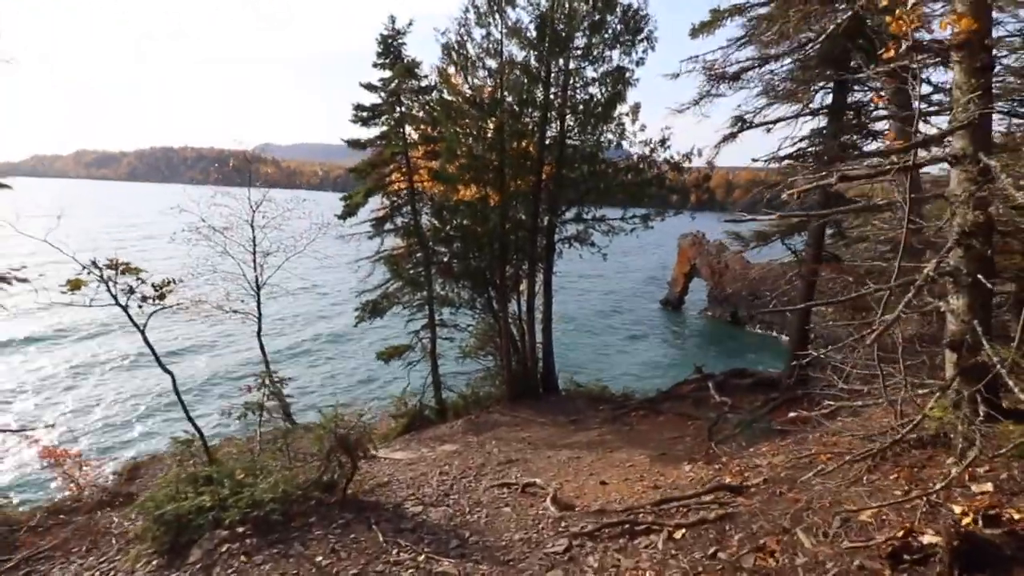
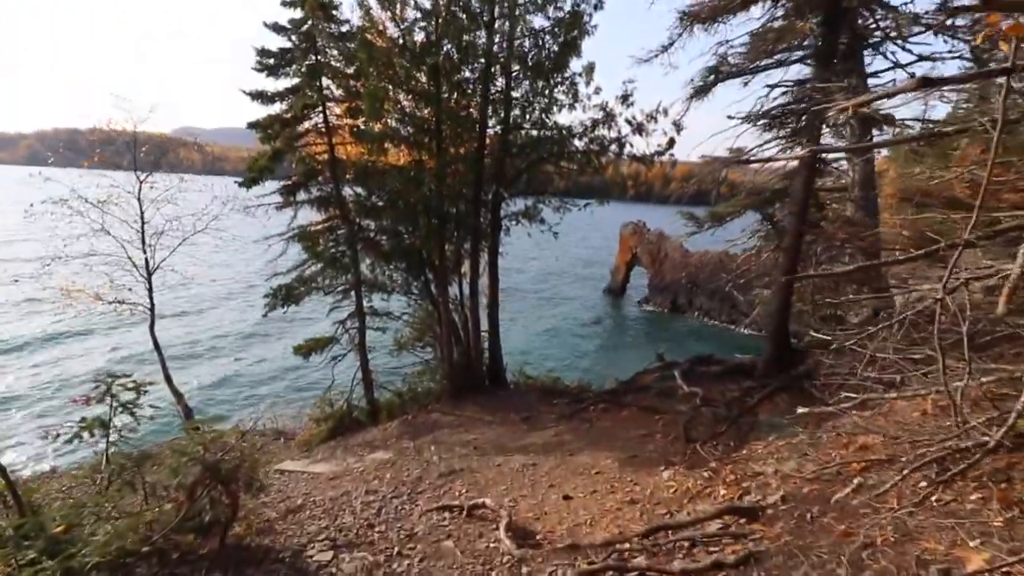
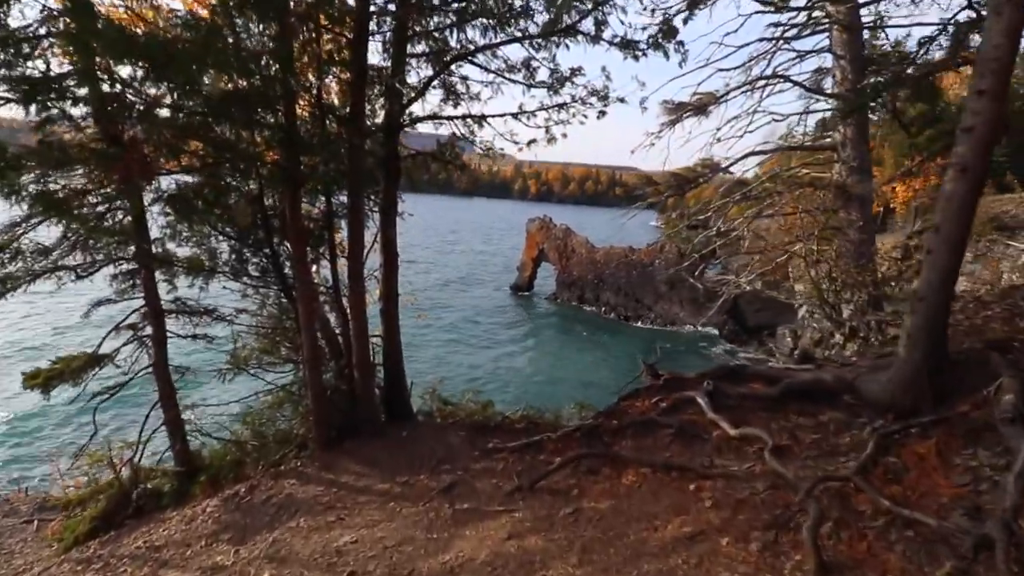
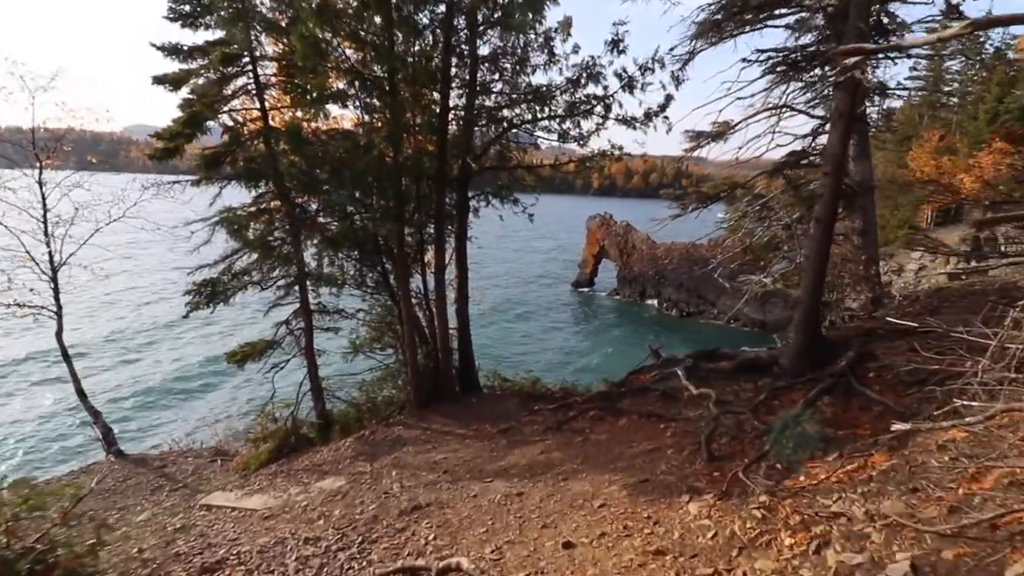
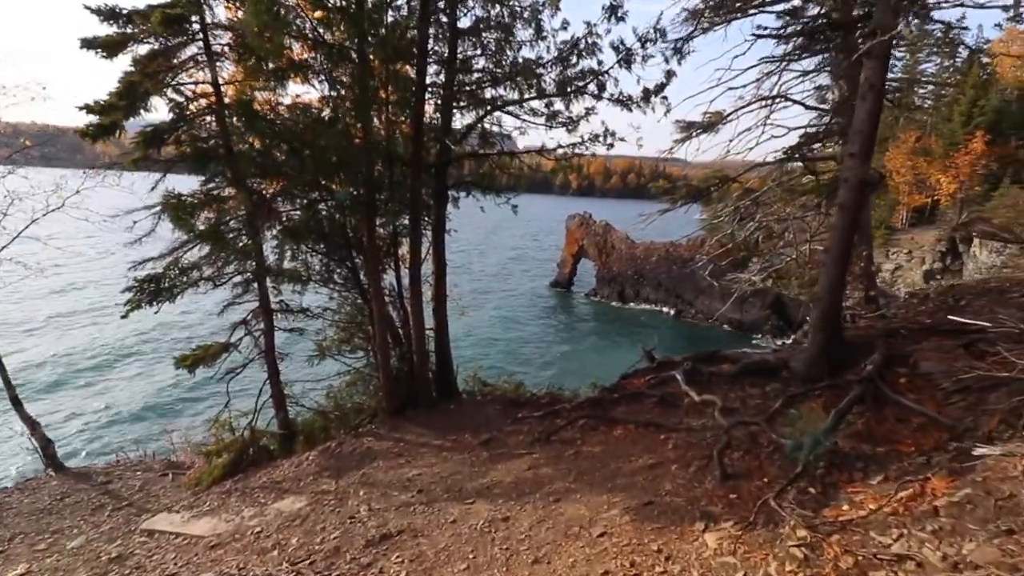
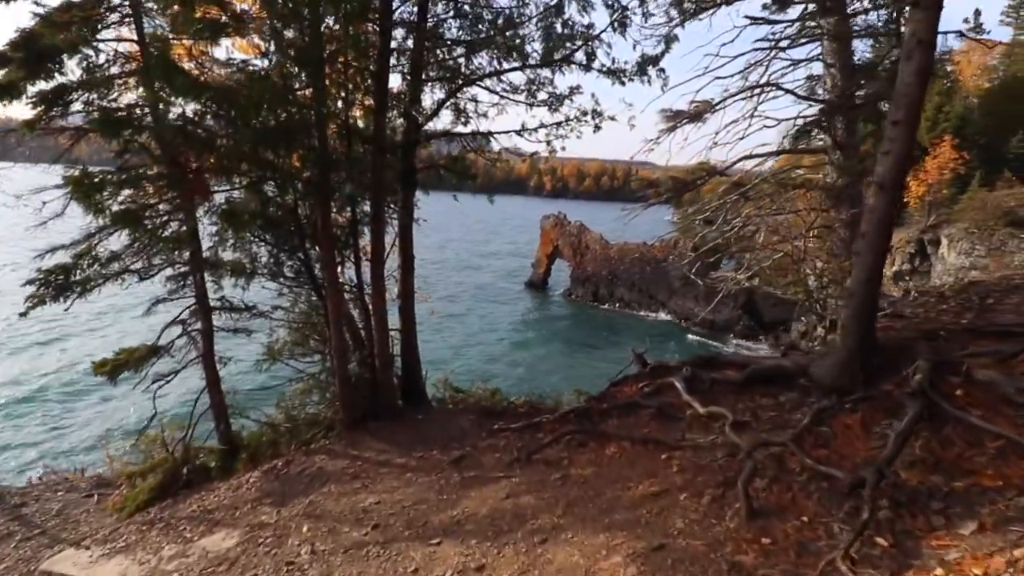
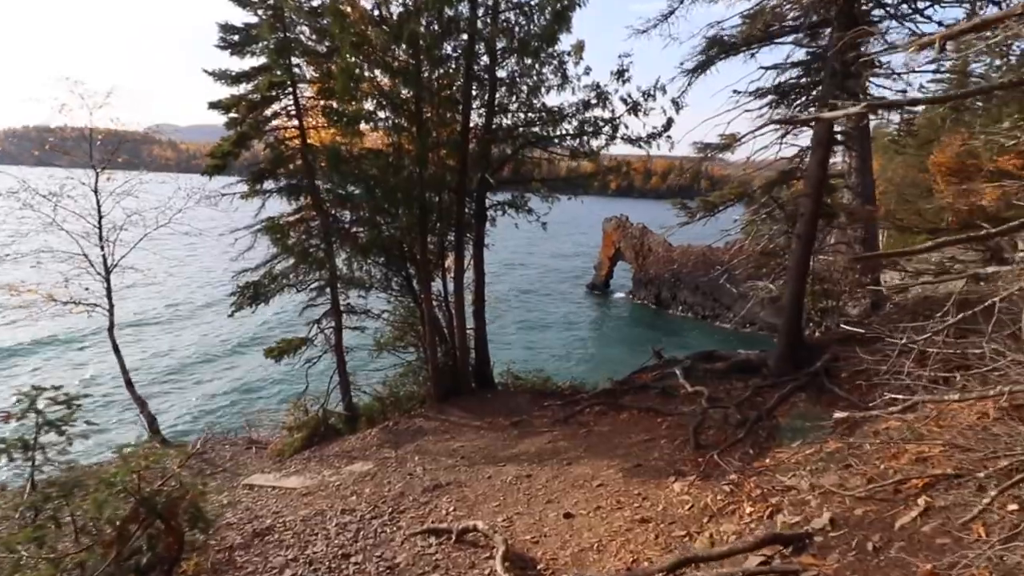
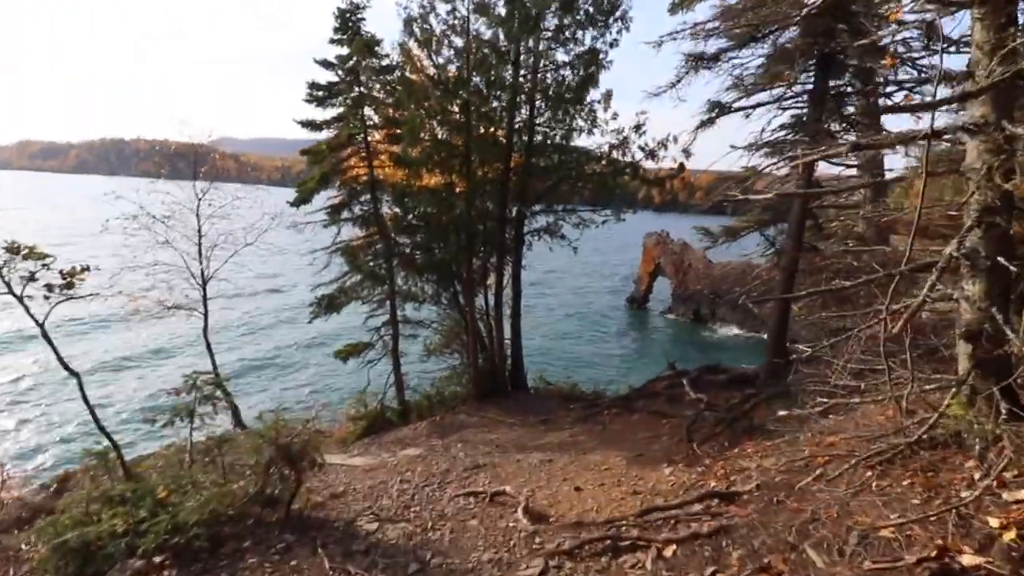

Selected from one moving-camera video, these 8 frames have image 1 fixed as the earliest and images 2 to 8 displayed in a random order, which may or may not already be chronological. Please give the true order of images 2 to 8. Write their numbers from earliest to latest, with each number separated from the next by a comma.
8, 2, 7, 4, 5, 6, 3
